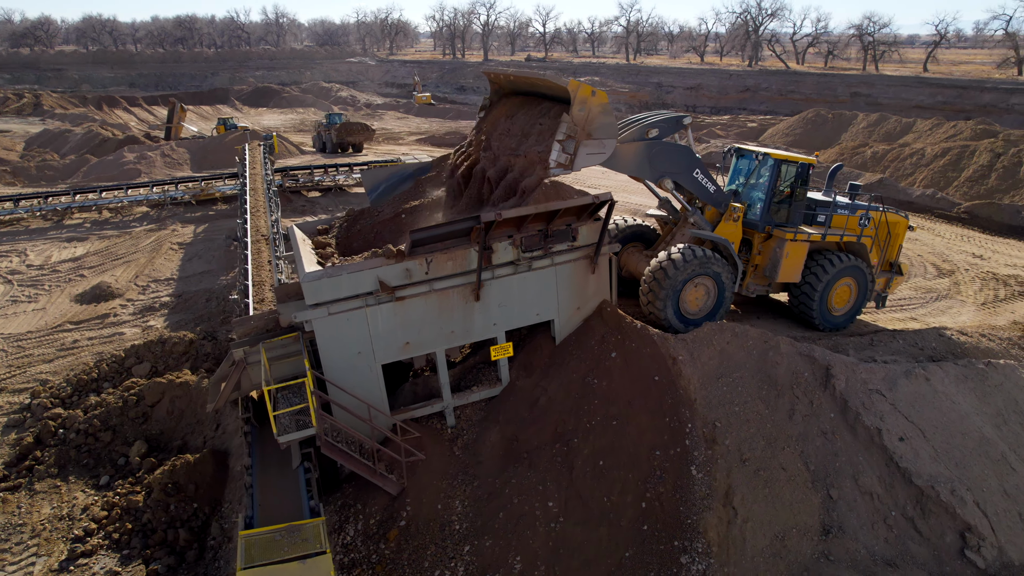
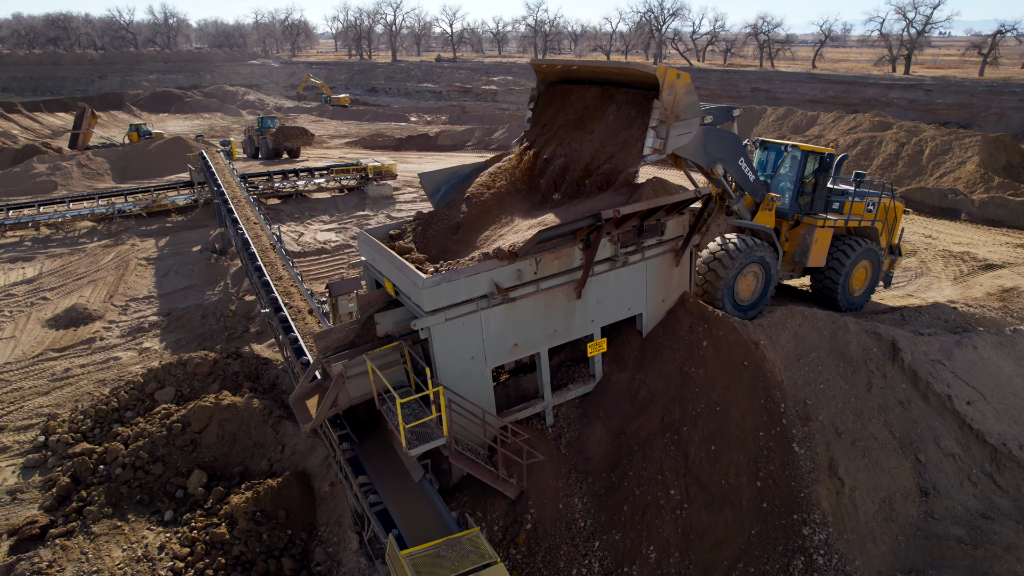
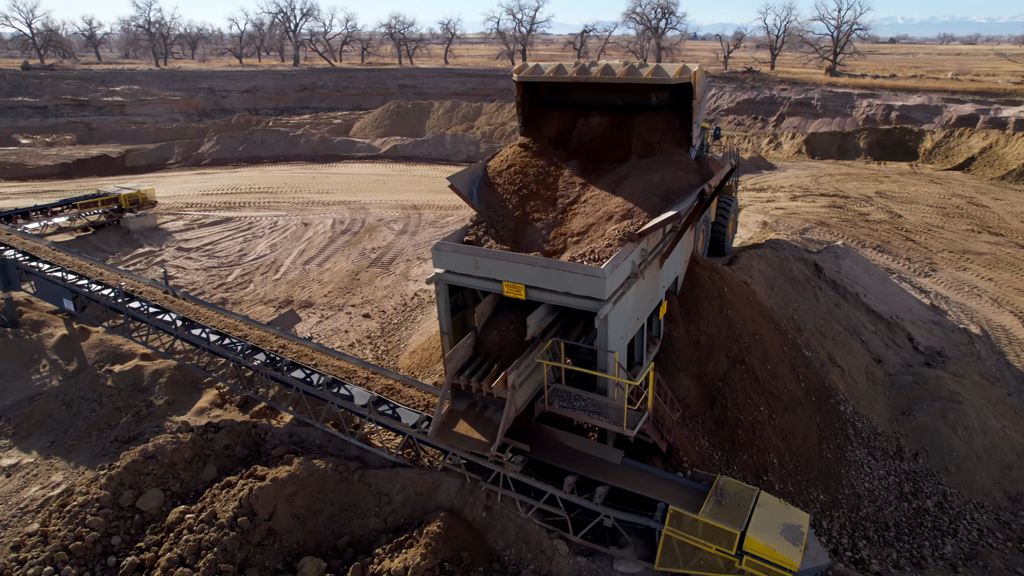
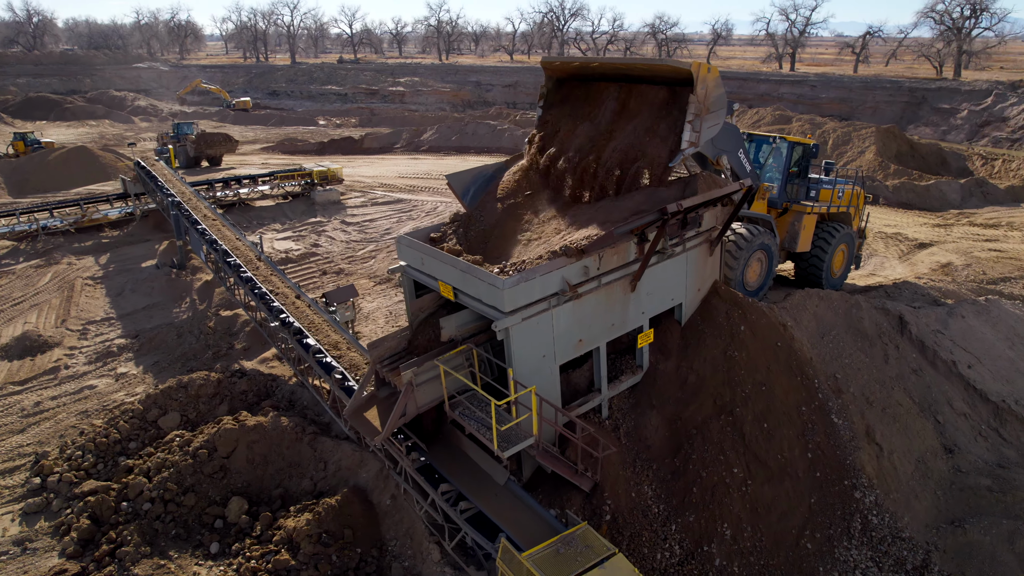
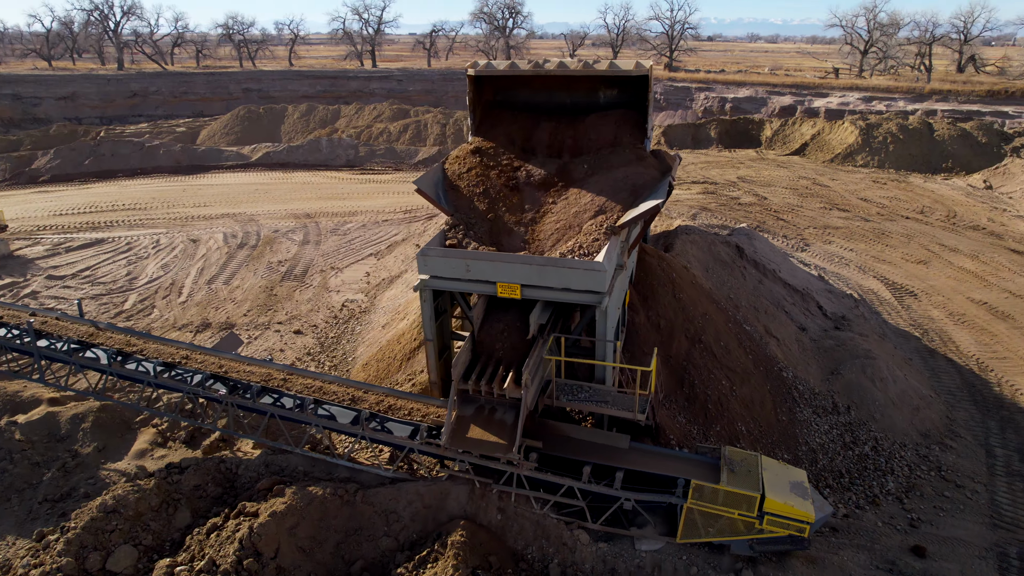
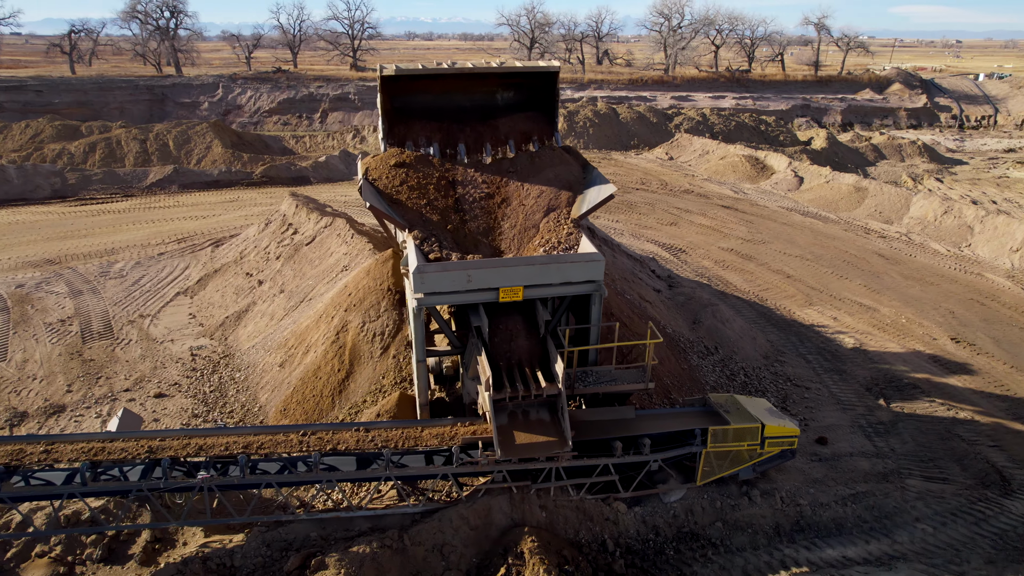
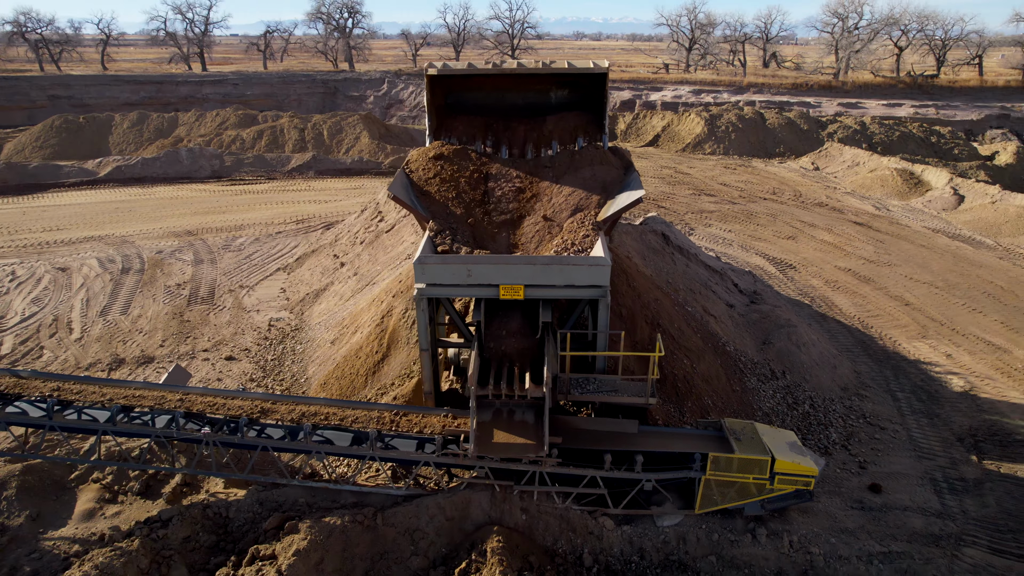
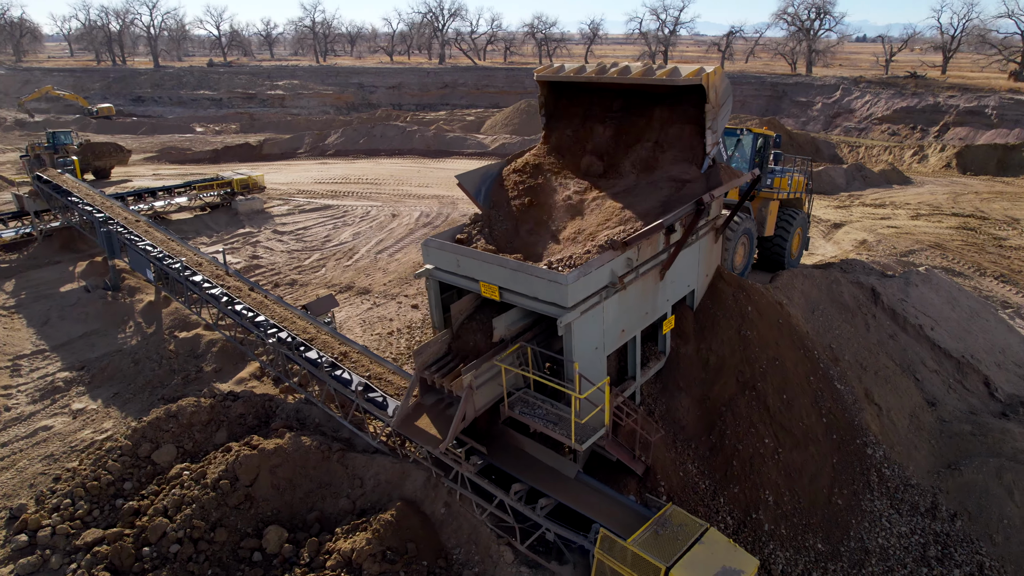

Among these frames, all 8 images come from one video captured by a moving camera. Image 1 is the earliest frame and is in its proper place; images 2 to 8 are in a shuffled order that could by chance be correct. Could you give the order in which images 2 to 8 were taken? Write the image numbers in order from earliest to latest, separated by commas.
2, 4, 8, 3, 5, 7, 6
